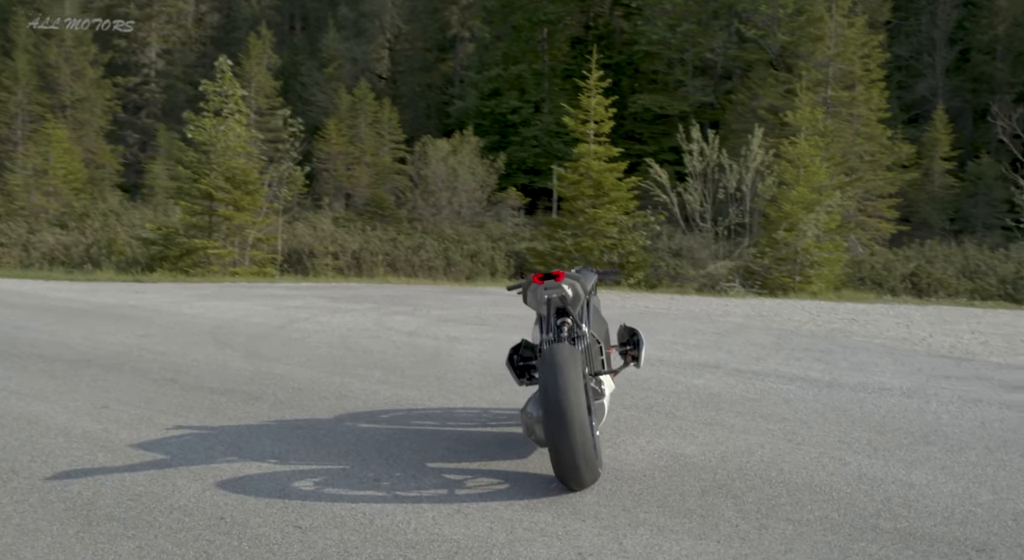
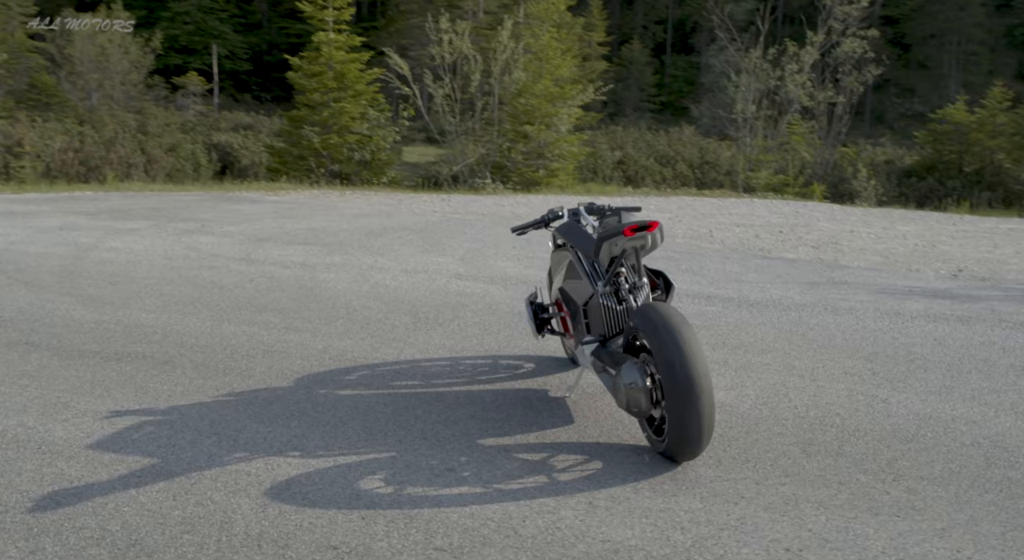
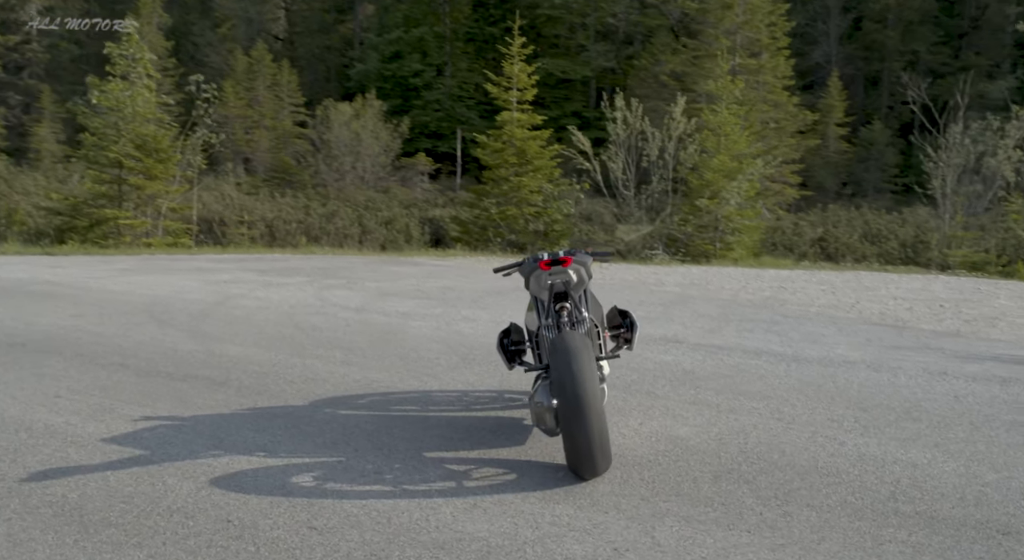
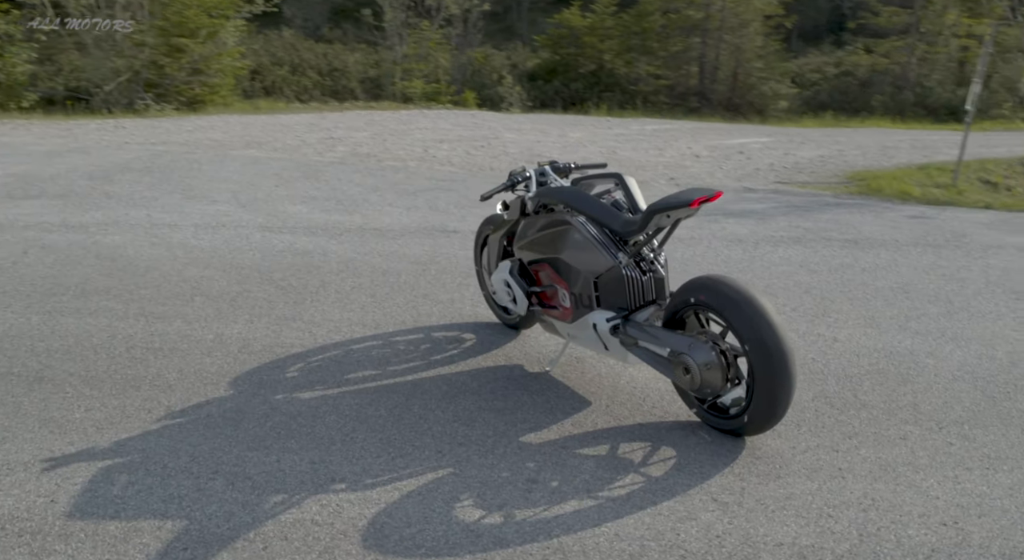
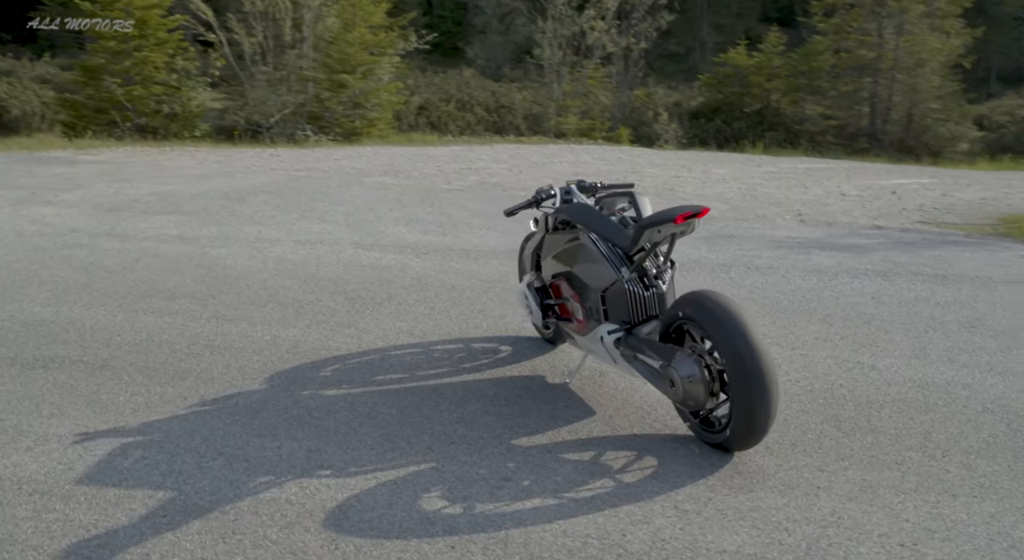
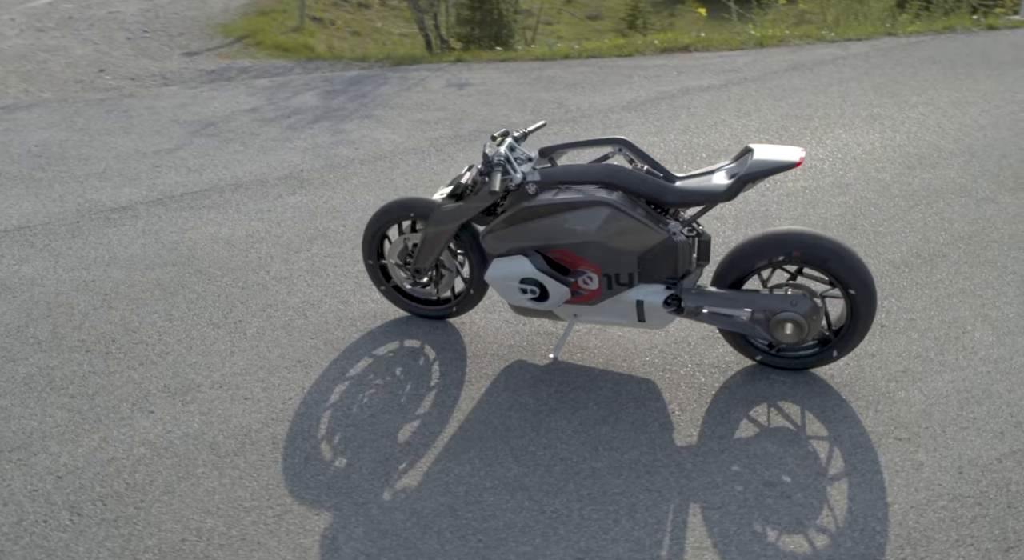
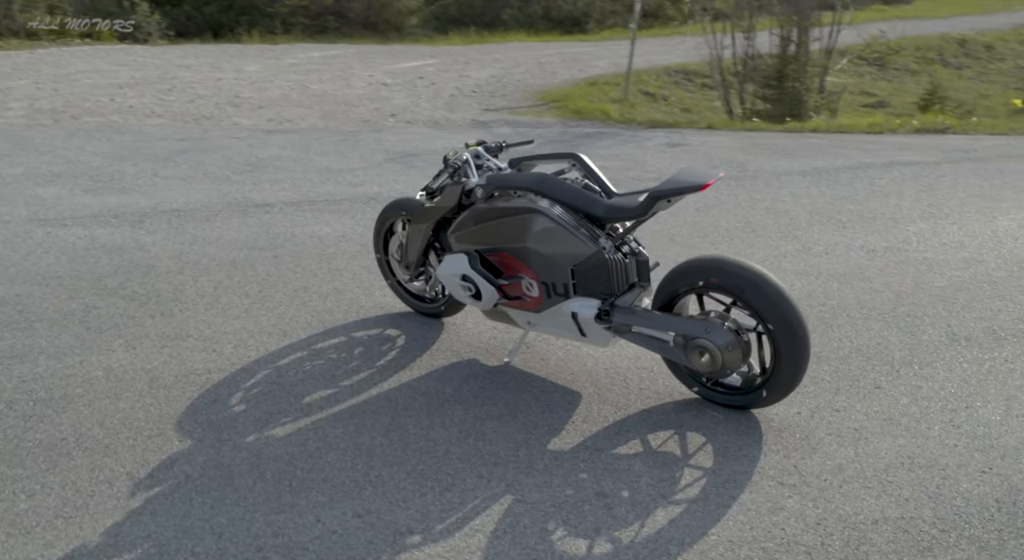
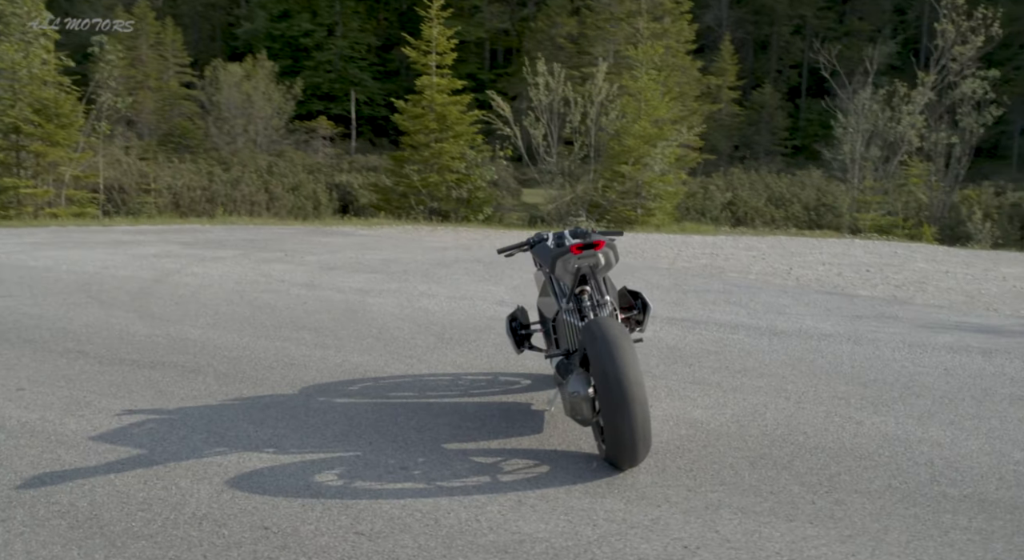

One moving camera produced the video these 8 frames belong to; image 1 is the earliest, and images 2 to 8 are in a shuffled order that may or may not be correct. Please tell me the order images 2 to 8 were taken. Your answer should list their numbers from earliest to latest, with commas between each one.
3, 8, 2, 5, 4, 7, 6
